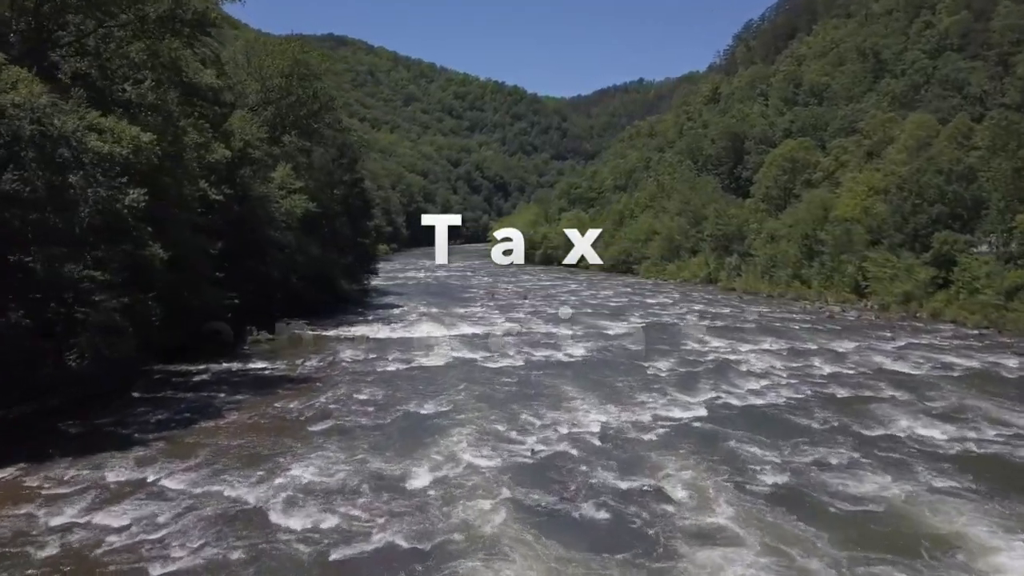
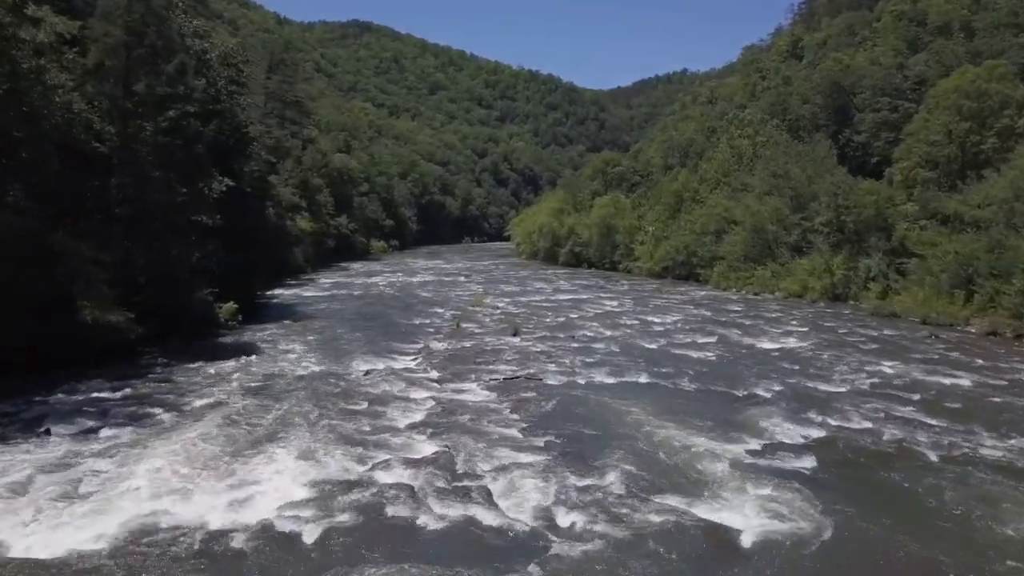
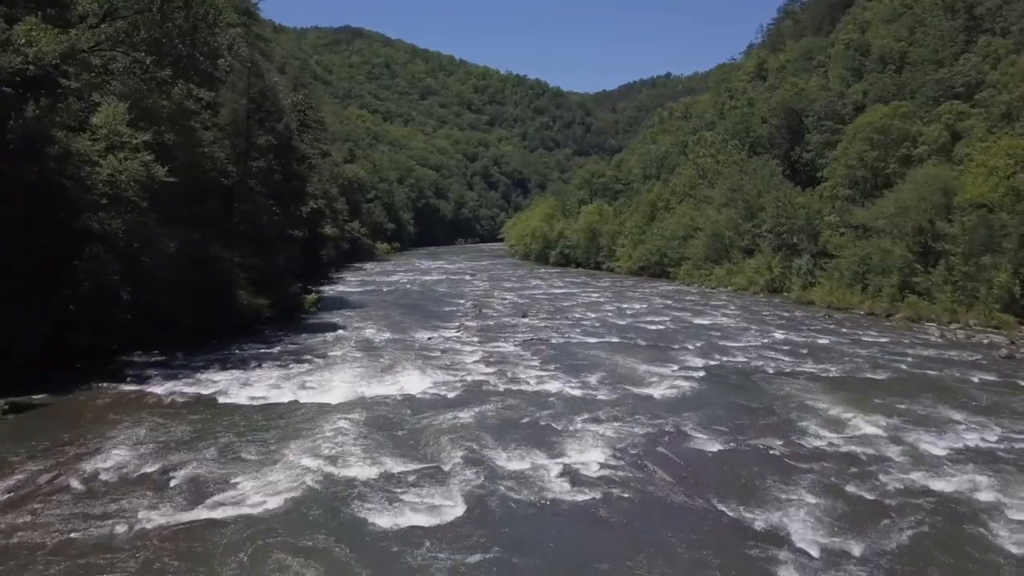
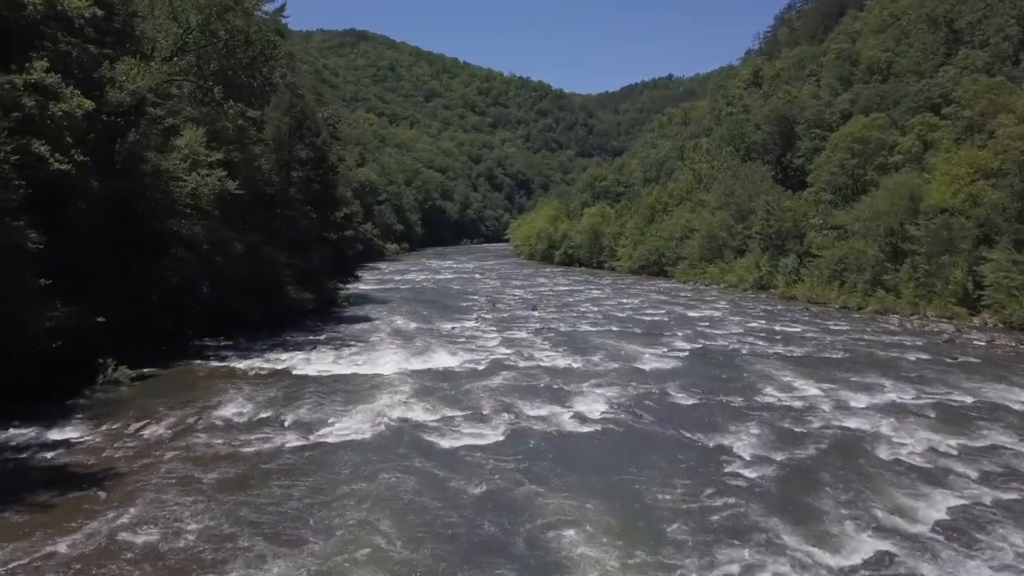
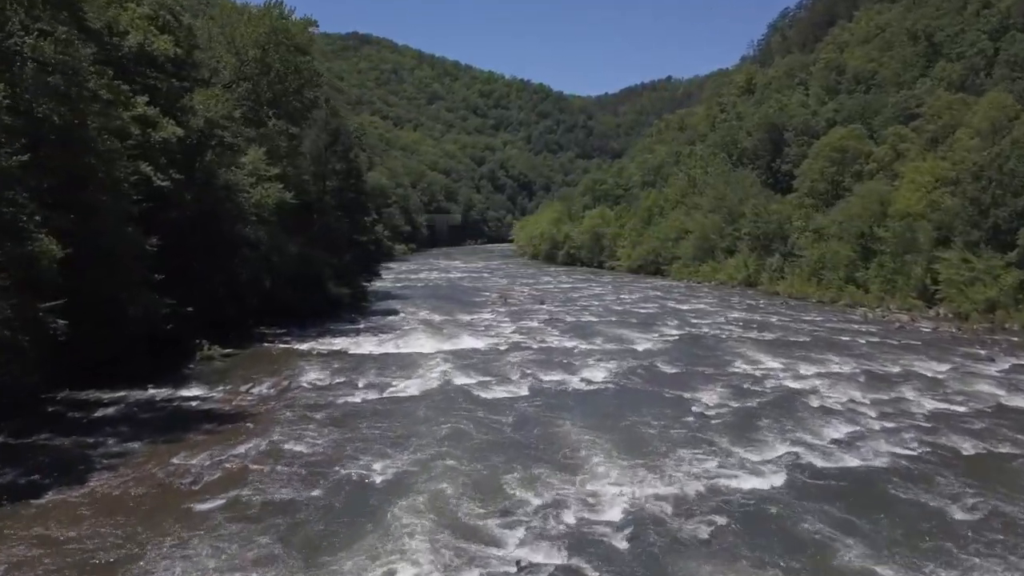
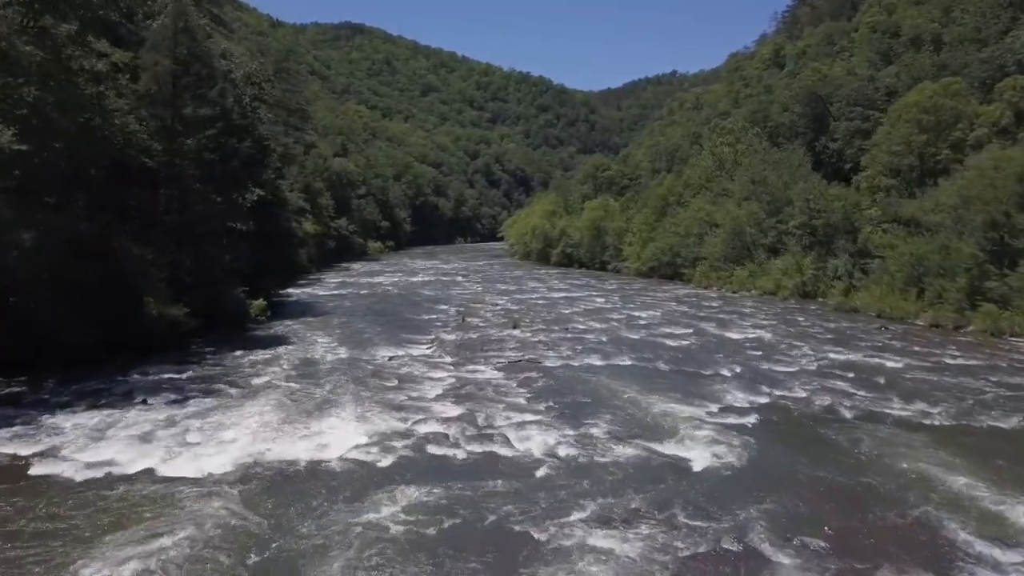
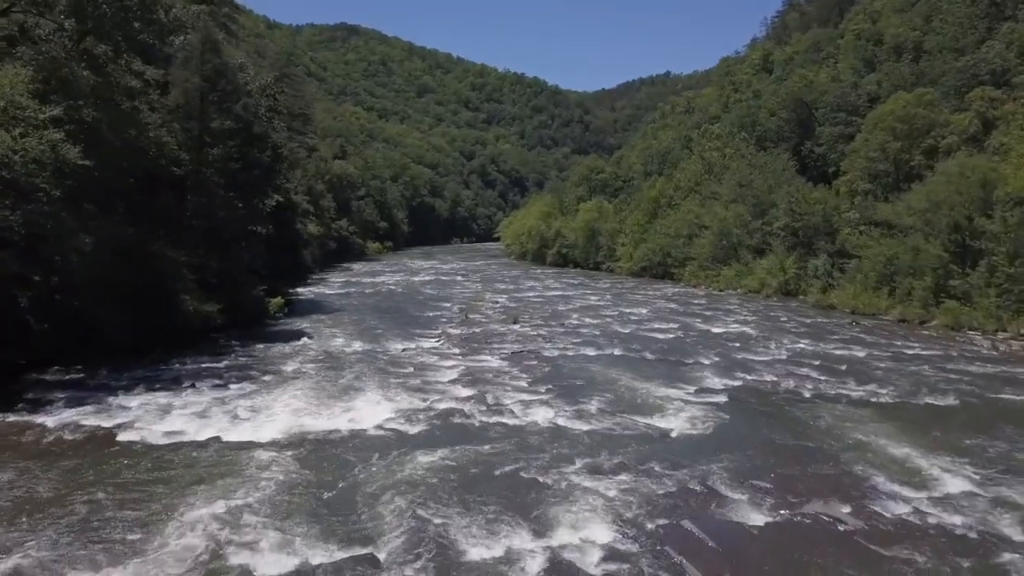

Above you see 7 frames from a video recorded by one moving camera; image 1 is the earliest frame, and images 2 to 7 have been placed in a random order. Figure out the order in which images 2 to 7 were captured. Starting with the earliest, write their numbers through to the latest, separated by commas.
5, 4, 3, 7, 6, 2
